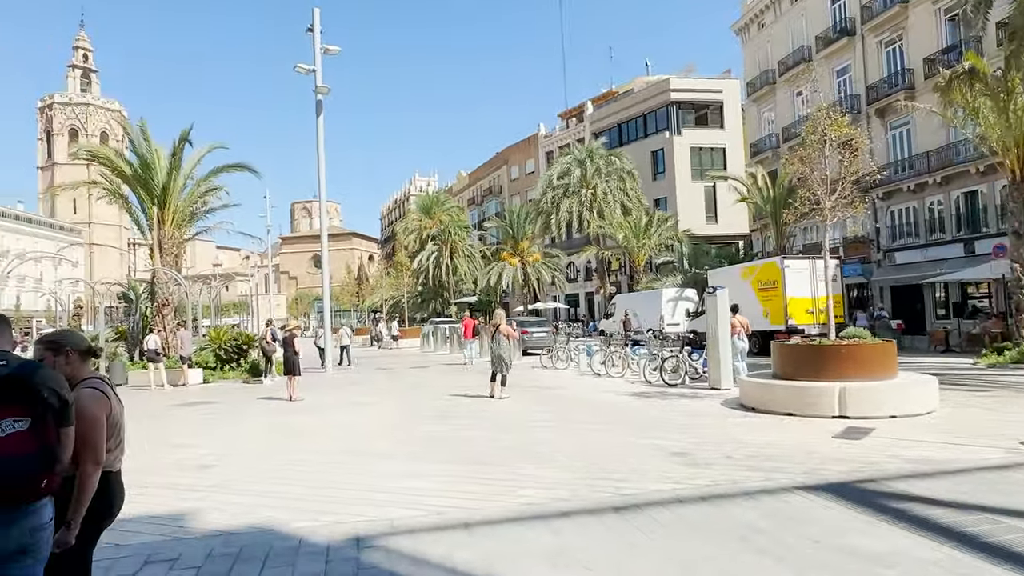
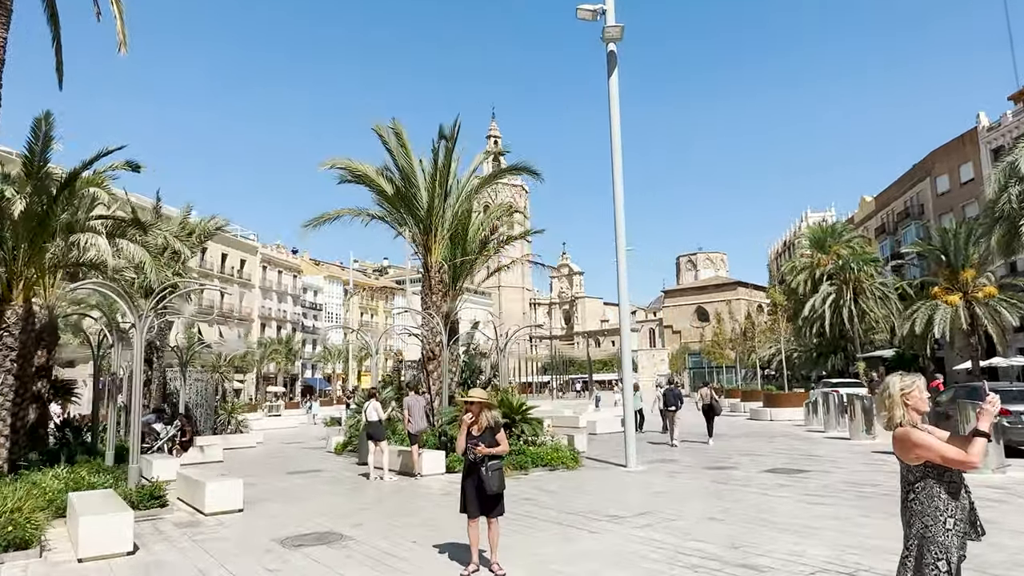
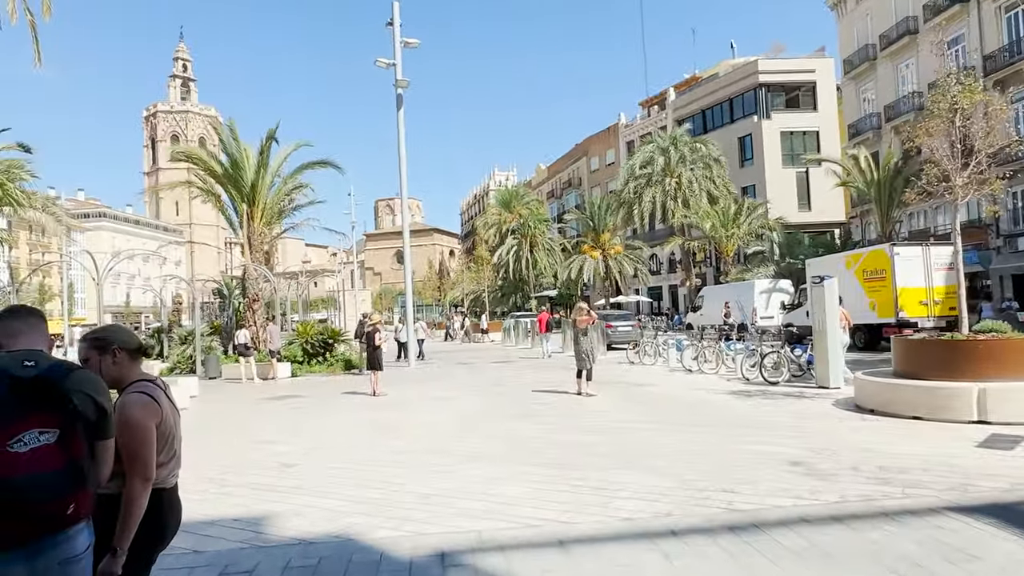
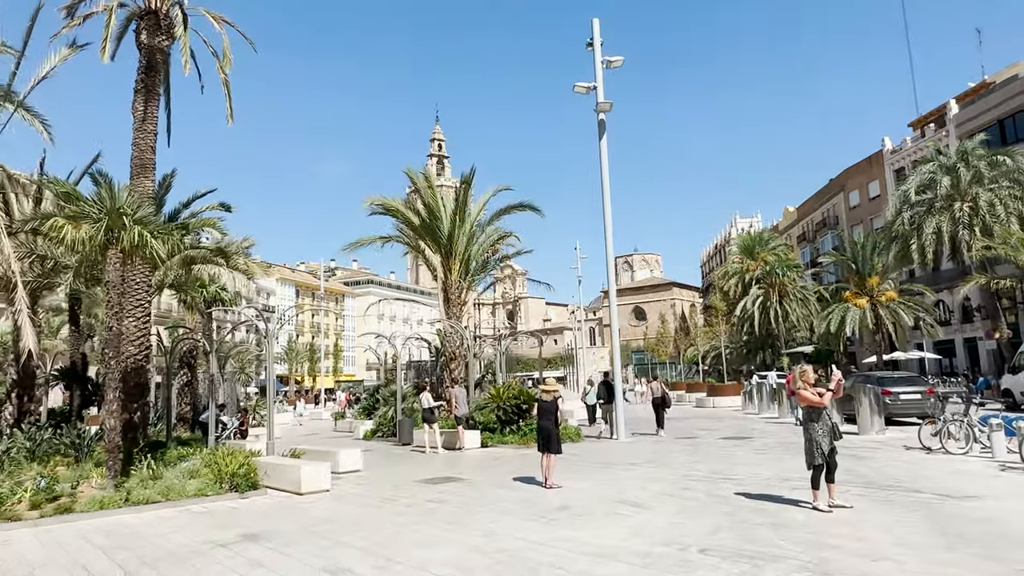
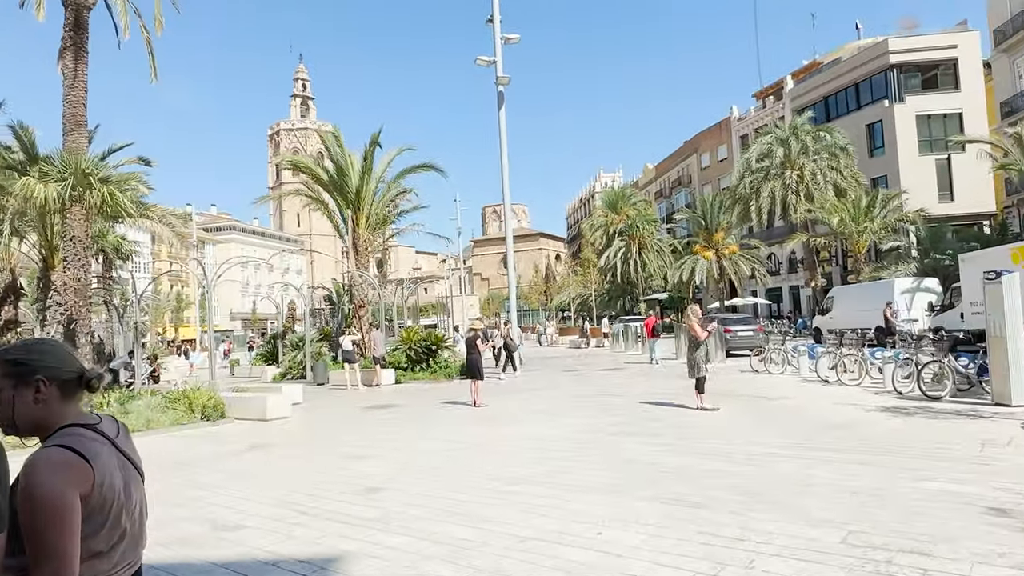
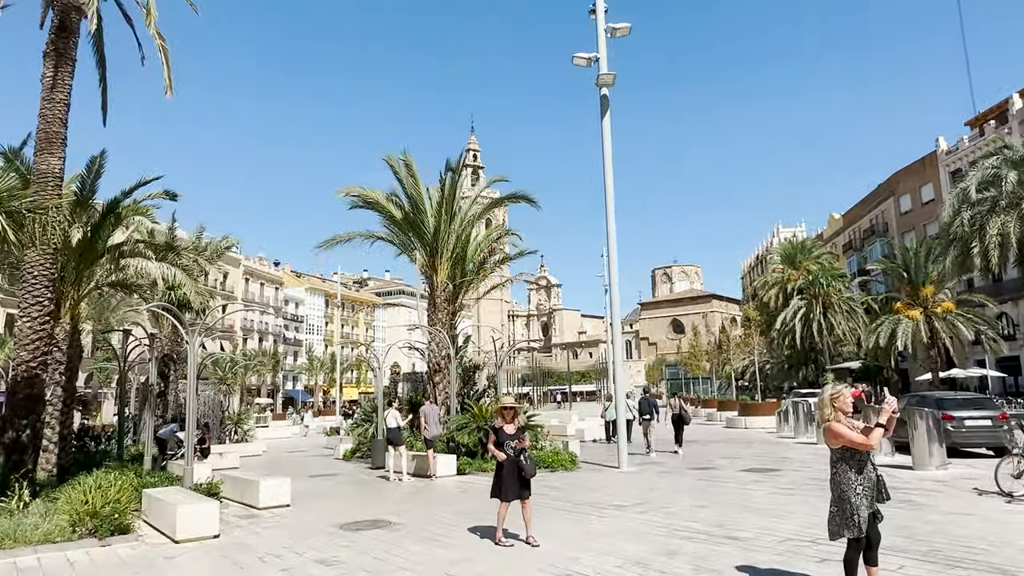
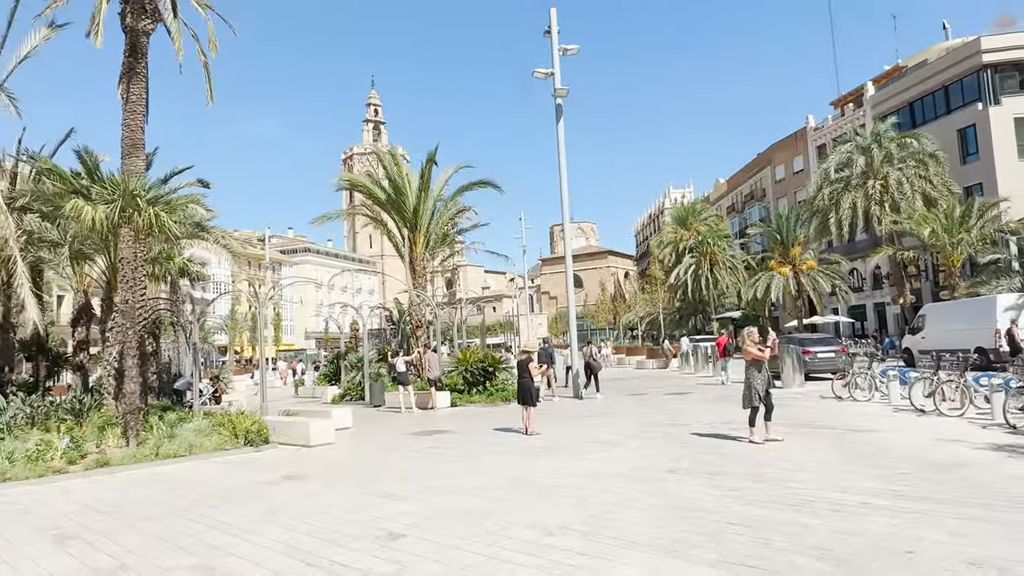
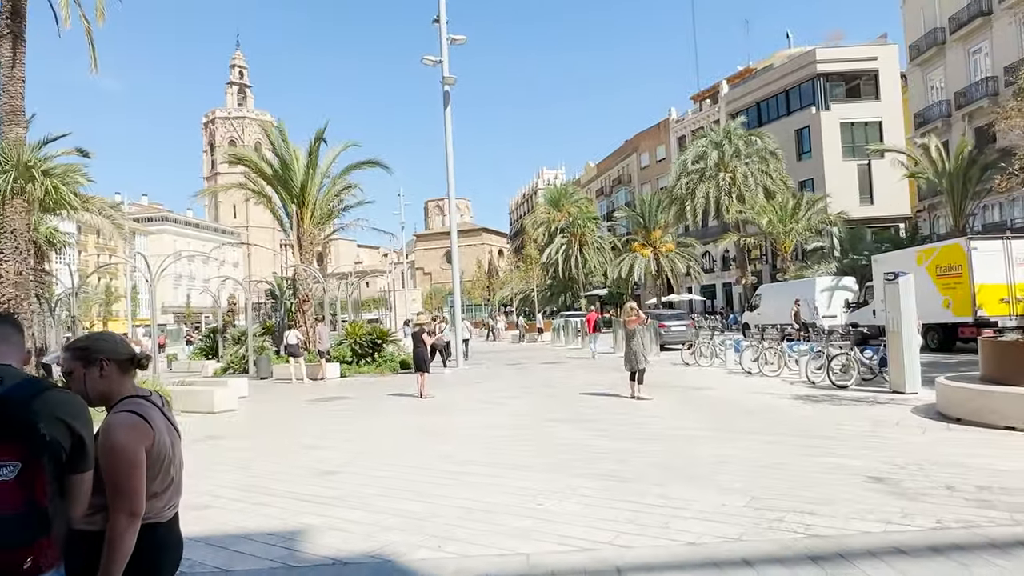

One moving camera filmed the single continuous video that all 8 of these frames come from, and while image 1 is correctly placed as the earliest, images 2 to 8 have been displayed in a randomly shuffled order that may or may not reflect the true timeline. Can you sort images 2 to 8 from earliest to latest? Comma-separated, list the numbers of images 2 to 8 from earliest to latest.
3, 8, 5, 7, 4, 6, 2
